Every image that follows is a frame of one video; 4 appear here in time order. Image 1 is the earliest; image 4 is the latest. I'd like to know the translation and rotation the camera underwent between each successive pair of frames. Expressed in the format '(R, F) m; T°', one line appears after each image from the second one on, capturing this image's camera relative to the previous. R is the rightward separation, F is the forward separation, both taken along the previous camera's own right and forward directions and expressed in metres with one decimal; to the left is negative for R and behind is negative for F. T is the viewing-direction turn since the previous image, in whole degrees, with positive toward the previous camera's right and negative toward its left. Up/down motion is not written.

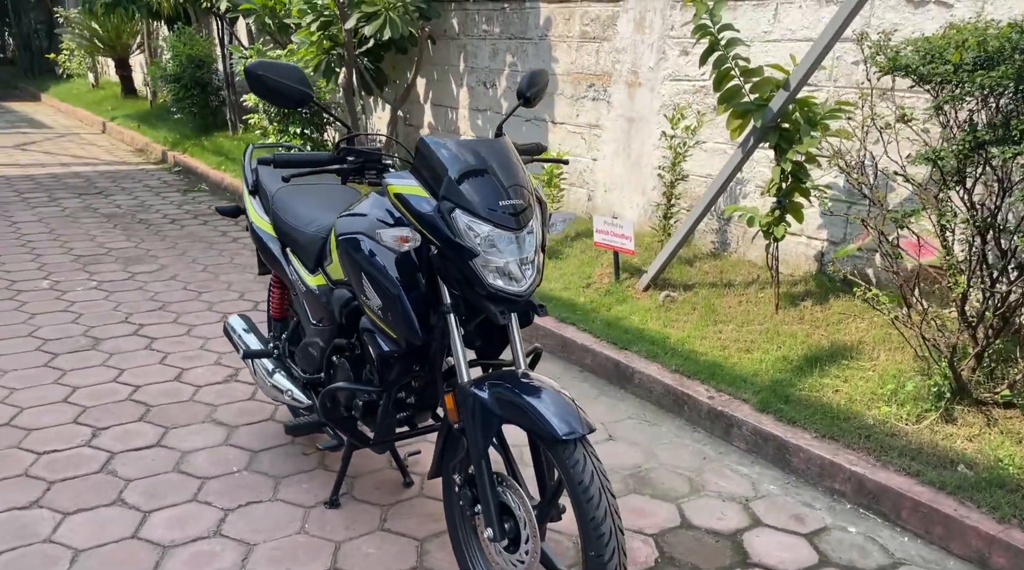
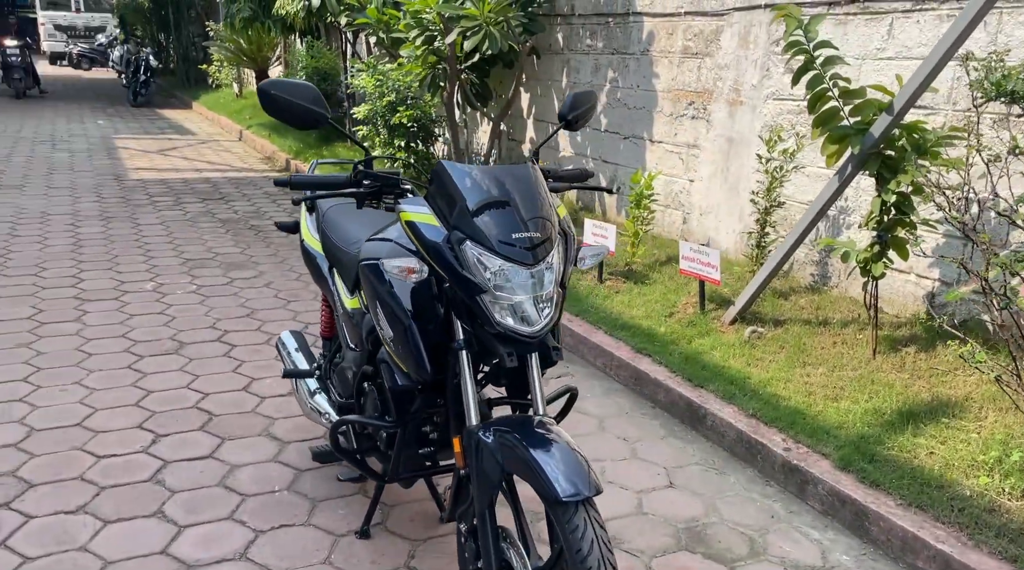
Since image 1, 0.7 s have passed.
(+0.3, +0.2) m; -9°
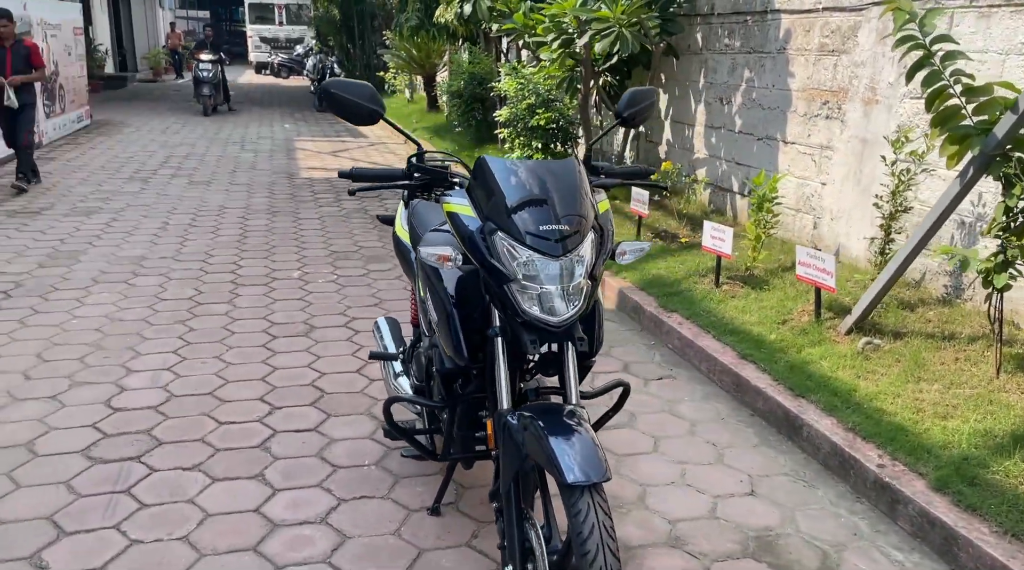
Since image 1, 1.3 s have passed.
(+0.4, 0.0) m; -11°
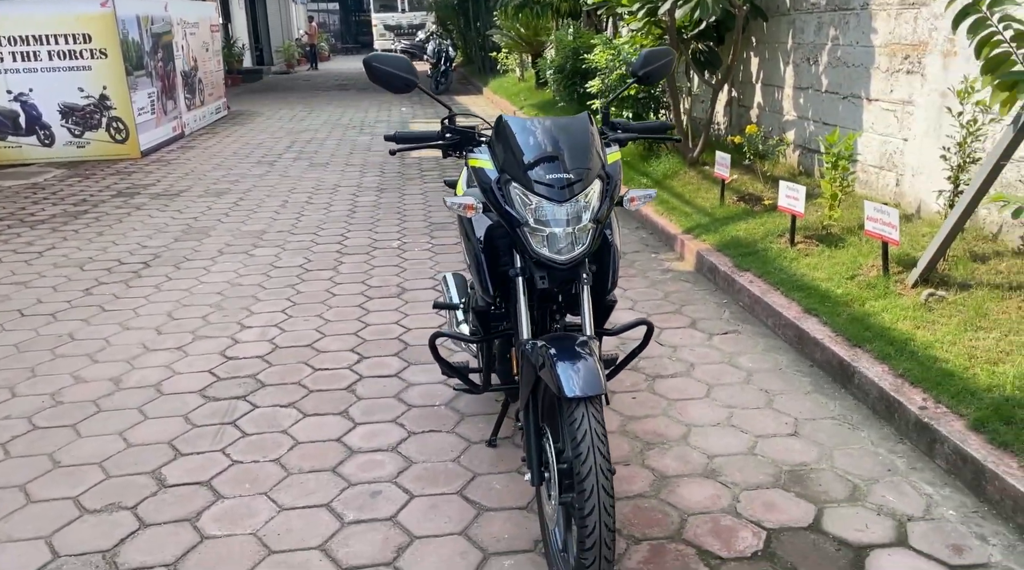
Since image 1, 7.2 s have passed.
(+0.3, -0.3) m; -8°
